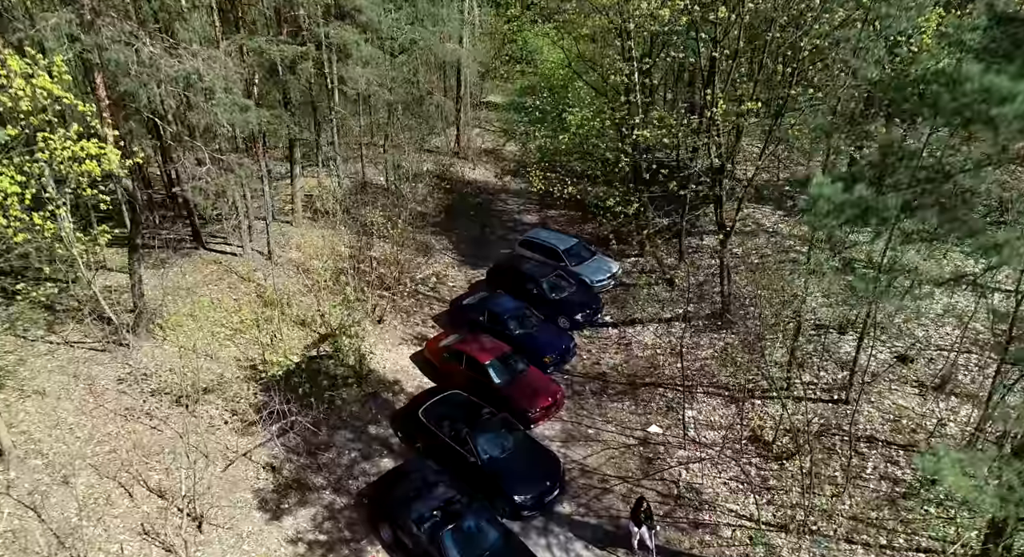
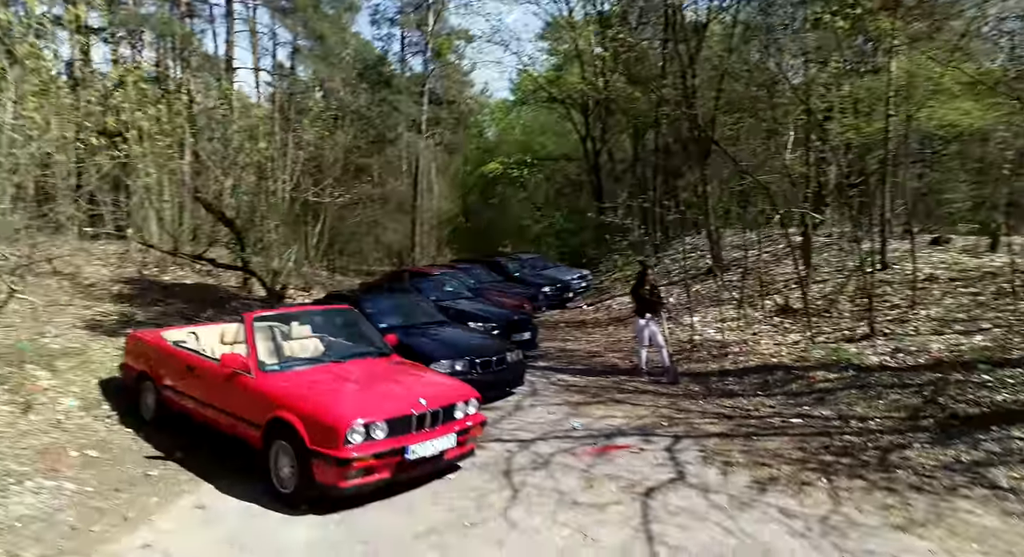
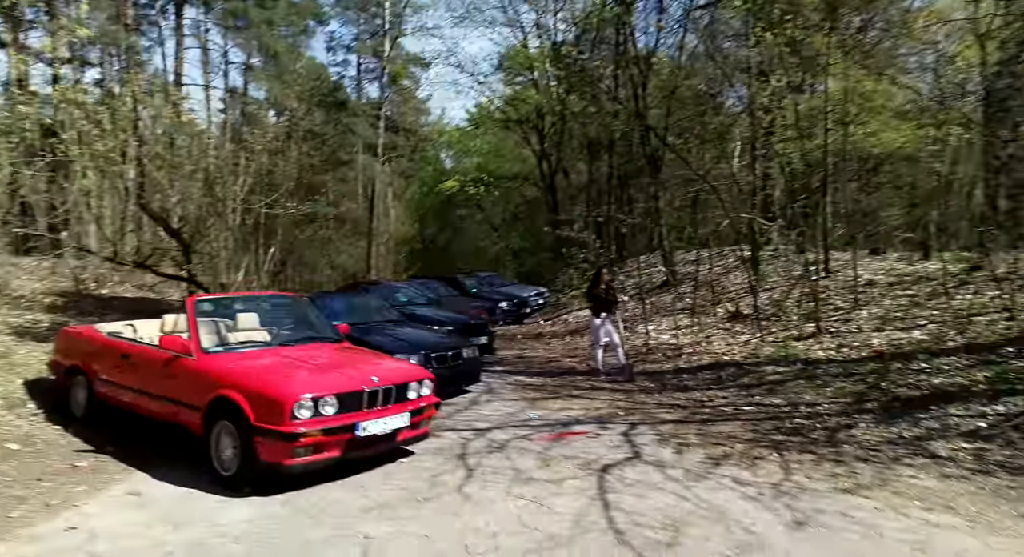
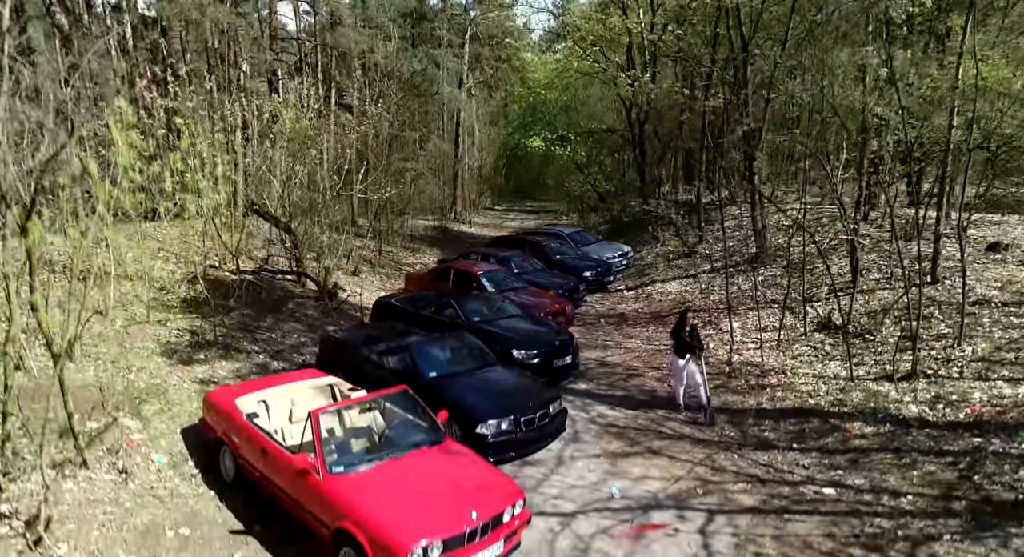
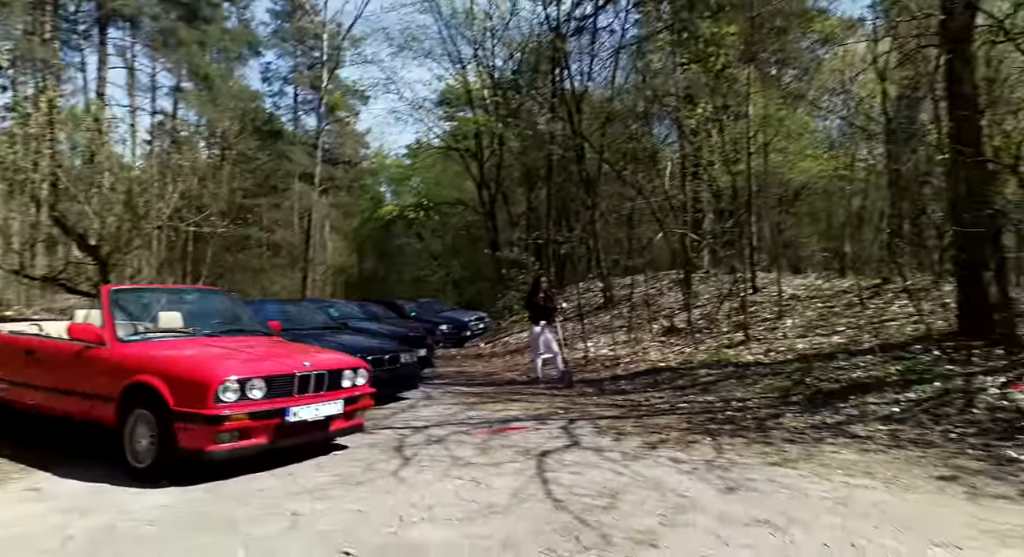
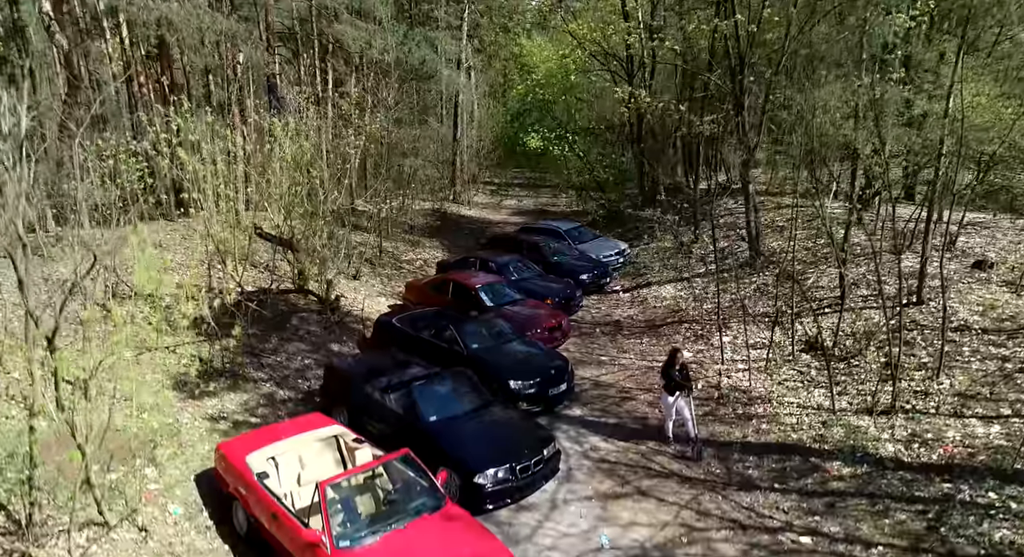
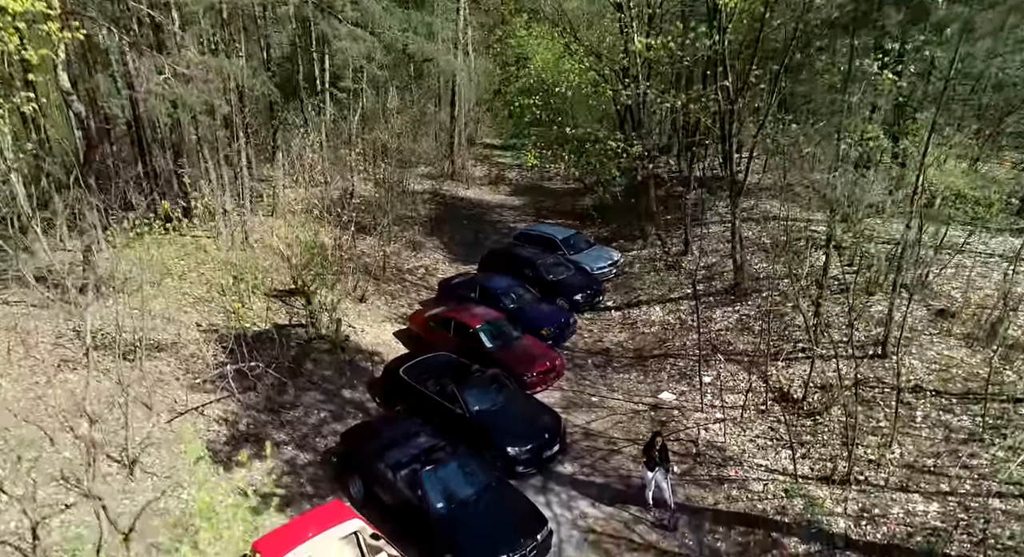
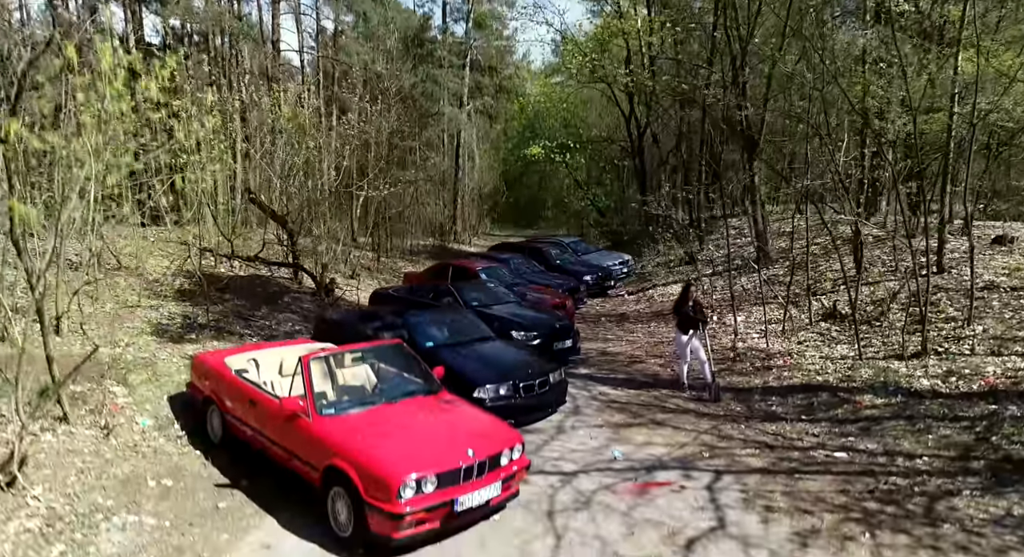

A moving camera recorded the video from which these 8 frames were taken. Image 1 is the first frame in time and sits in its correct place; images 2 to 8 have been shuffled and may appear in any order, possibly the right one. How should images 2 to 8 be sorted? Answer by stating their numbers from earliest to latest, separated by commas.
7, 6, 4, 8, 2, 3, 5
